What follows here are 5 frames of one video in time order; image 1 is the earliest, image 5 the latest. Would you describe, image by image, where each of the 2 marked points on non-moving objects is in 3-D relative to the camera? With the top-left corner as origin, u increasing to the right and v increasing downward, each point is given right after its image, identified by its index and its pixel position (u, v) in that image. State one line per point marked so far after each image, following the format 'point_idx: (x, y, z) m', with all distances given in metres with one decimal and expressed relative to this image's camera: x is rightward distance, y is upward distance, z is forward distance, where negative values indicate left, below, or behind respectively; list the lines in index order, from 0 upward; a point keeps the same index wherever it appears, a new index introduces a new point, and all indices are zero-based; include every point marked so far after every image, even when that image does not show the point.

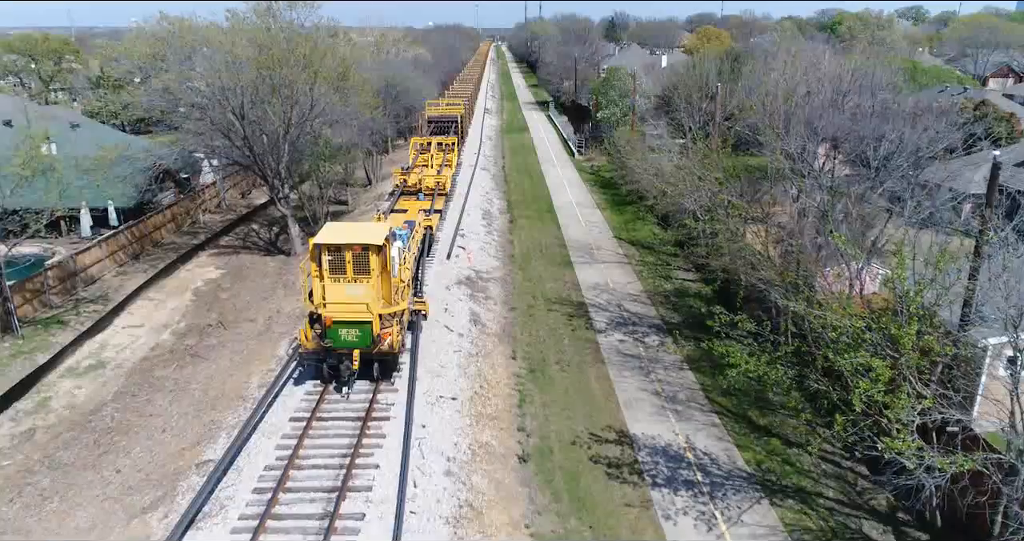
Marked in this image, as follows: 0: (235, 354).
0: (-8.4, -2.5, +17.2) m
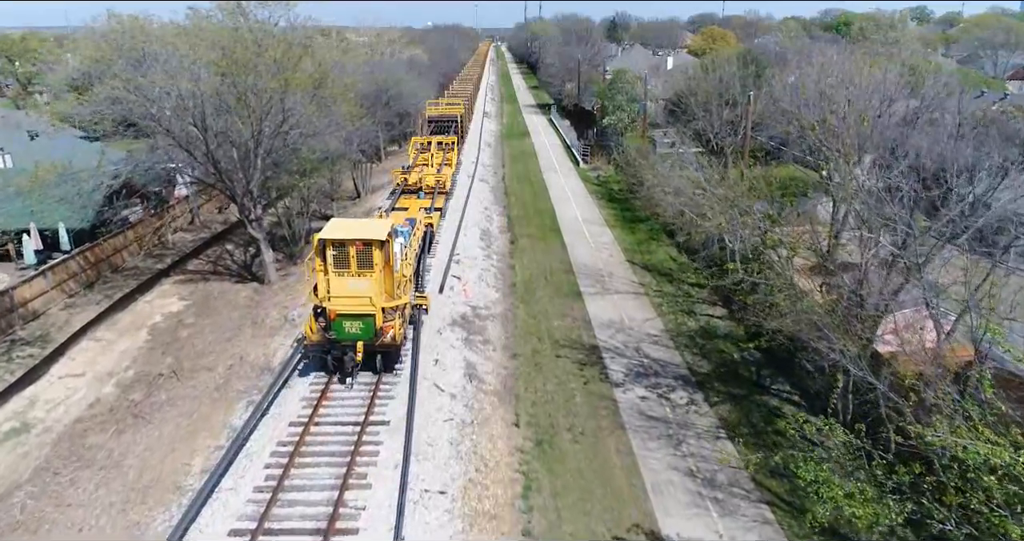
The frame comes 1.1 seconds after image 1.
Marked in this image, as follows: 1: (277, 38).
0: (-8.3, -3.7, +14.4) m
1: (-8.3, +8.2, +20.0) m
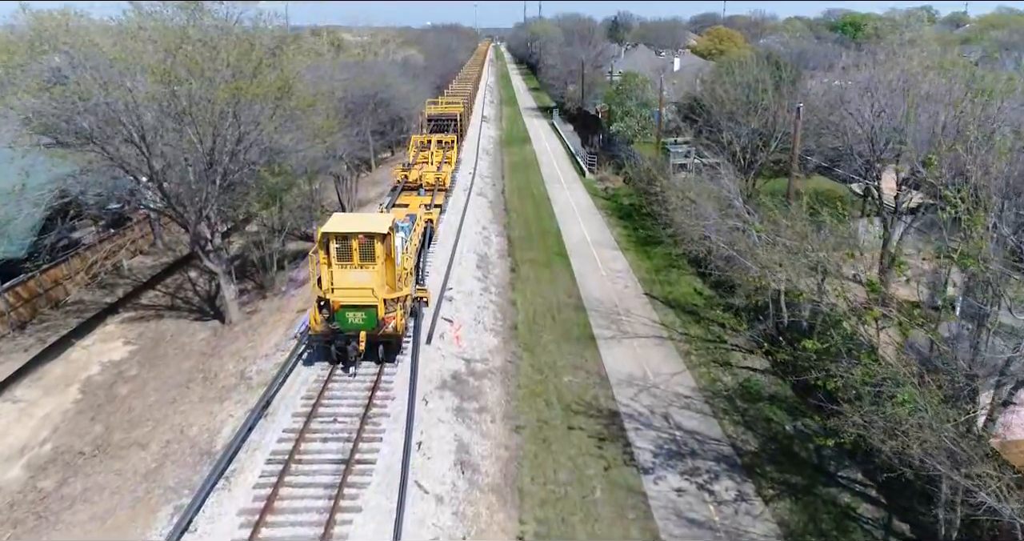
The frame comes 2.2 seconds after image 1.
0: (-8.3, -5.0, +11.2) m
1: (-8.3, +6.9, +16.8) m
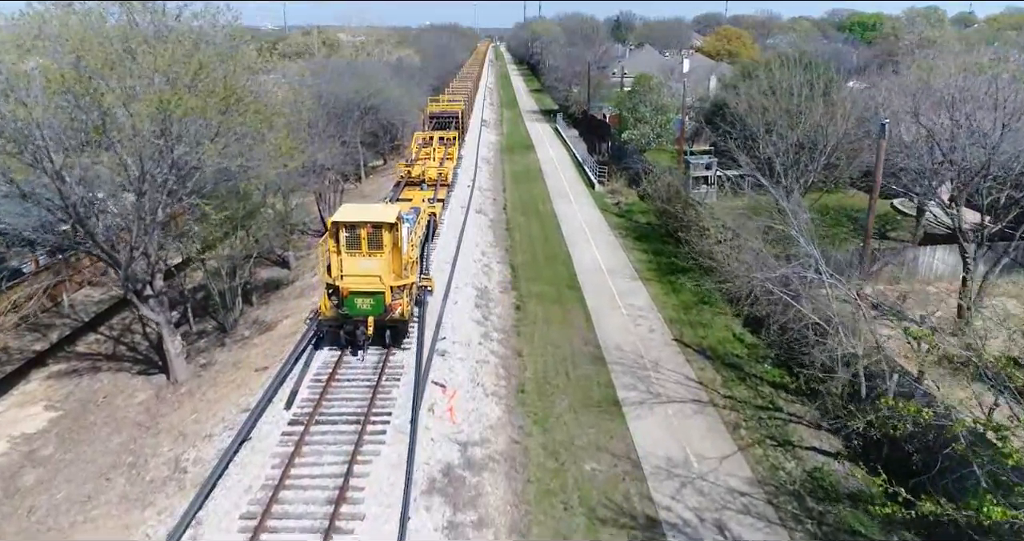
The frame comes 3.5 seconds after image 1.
0: (-8.1, -6.3, +7.9) m
1: (-8.1, +5.6, +13.5) m
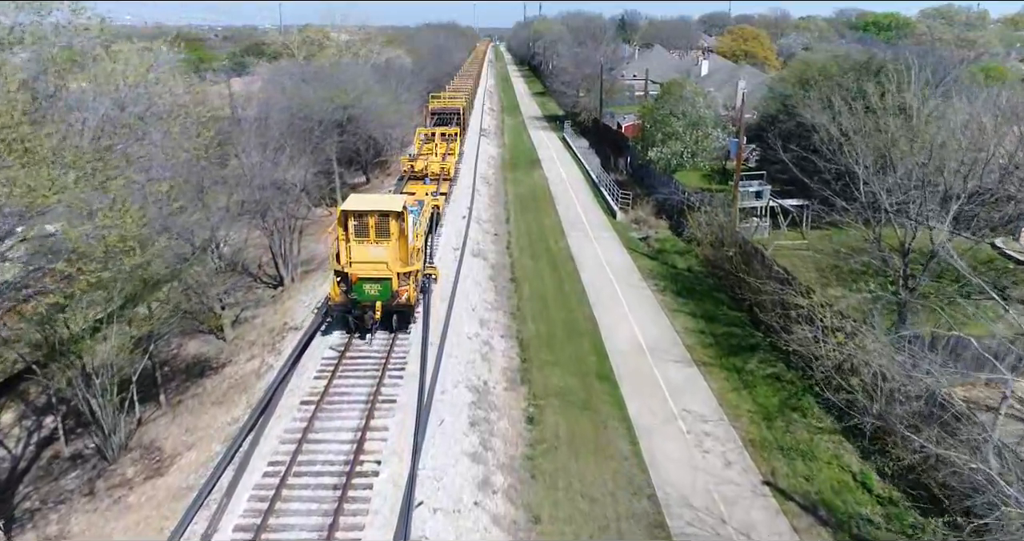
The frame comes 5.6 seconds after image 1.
0: (-7.8, -8.6, +2.1) m
1: (-7.8, +3.3, +7.6) m
